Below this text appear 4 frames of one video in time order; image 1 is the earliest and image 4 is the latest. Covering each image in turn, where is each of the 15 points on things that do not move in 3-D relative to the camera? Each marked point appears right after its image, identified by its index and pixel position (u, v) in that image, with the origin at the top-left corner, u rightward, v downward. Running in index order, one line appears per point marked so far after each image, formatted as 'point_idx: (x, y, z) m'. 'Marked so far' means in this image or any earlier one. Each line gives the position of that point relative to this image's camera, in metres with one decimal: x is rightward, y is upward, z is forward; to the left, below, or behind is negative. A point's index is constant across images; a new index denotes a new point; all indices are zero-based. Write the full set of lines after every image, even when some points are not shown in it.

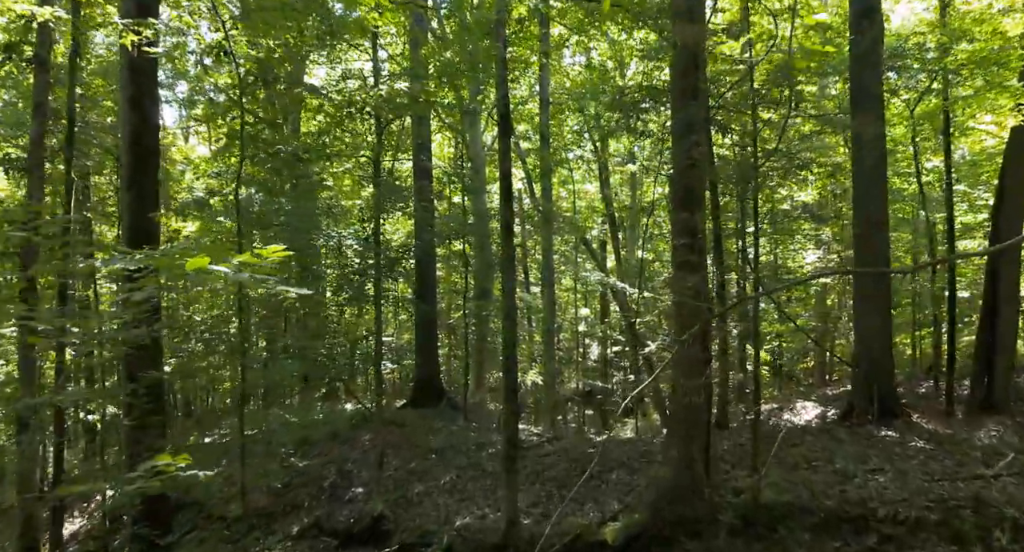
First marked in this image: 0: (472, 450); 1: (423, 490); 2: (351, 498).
0: (-0.5, -2.3, +10.6) m
1: (-1.1, -2.6, +9.6) m
2: (-1.9, -2.7, +9.8) m
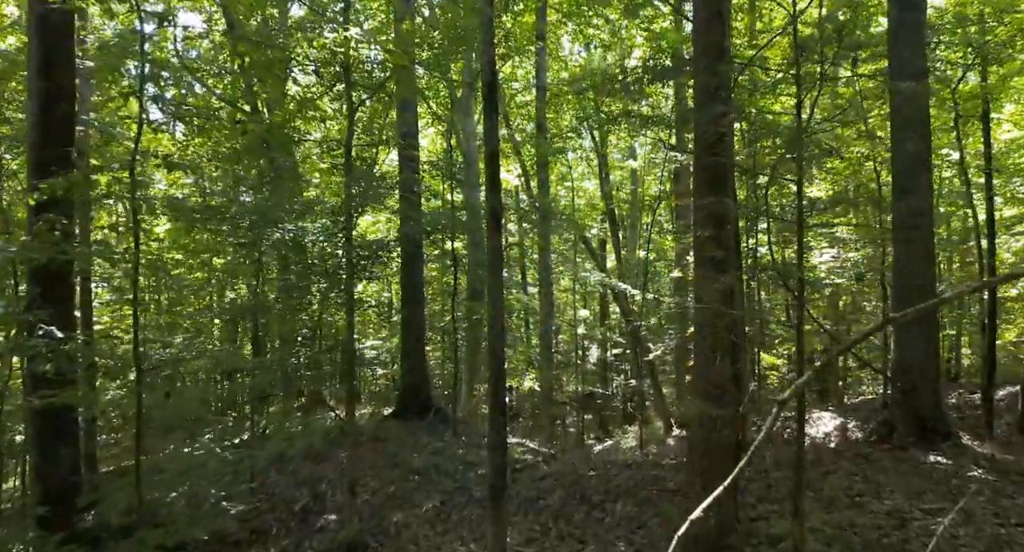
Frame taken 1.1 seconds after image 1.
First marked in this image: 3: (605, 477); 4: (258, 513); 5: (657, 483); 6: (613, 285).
0: (-0.6, -2.3, +9.7) m
1: (-1.2, -2.6, +8.7) m
2: (-2.0, -2.7, +8.9) m
3: (+1.1, -2.4, +9.5) m
4: (-2.8, -2.7, +9.3) m
5: (+1.6, -2.3, +9.1) m
6: (+1.9, -0.2, +16.1) m
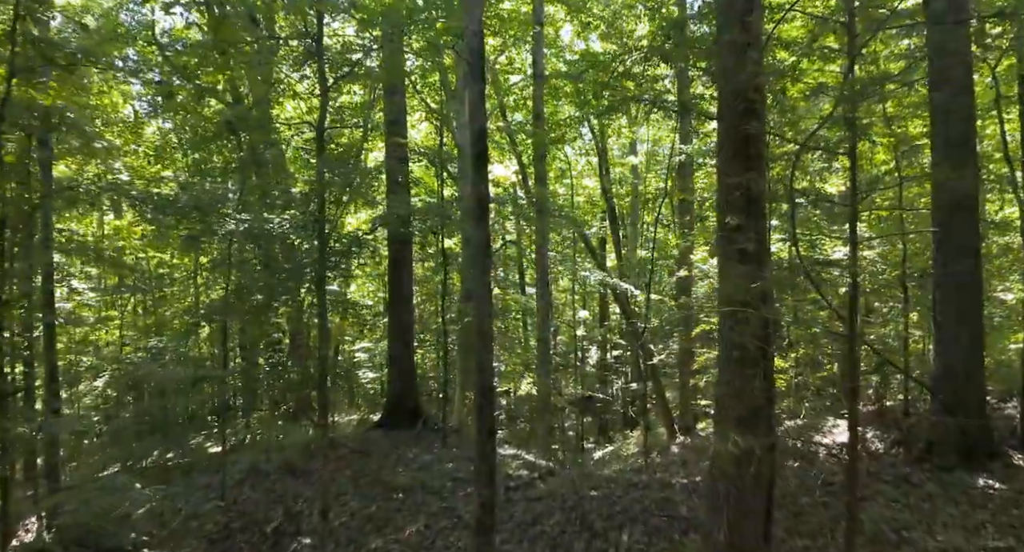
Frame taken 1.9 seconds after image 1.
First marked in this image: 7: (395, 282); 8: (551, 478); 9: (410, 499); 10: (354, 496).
0: (-0.7, -2.3, +9.0) m
1: (-1.2, -2.6, +8.0) m
2: (-2.1, -2.7, +8.1) m
3: (+1.0, -2.4, +8.7) m
4: (-2.9, -2.6, +8.6) m
5: (+1.5, -2.3, +8.3) m
6: (+1.9, -0.2, +15.4) m
7: (-1.6, -0.1, +11.3) m
8: (+0.4, -2.3, +9.5) m
9: (-1.1, -2.3, +8.8) m
10: (-1.7, -2.4, +8.9) m
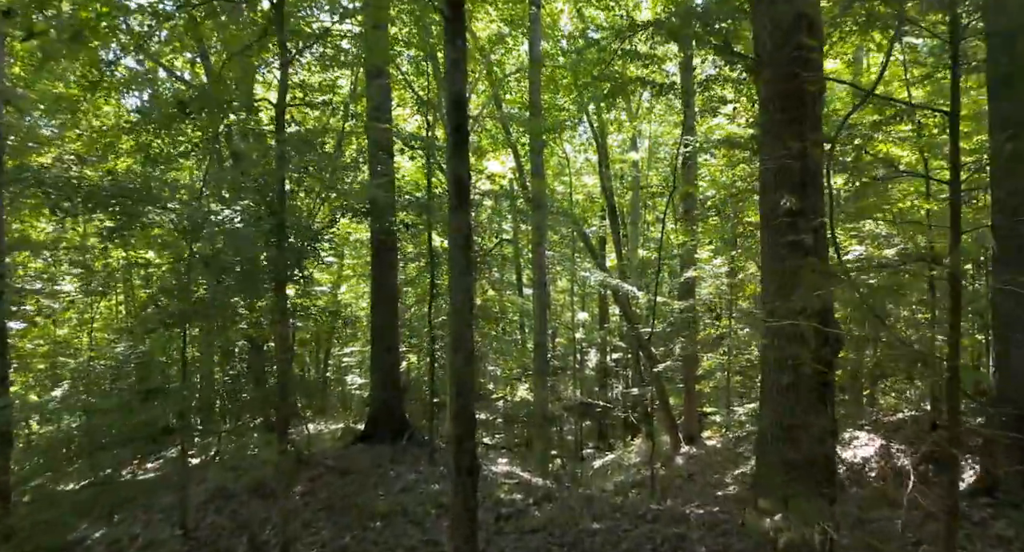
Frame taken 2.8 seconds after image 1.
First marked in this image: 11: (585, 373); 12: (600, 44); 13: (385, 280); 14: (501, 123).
0: (-0.8, -2.3, +8.1) m
1: (-1.3, -2.6, +7.2) m
2: (-2.1, -2.7, +7.3) m
3: (+0.9, -2.4, +7.9) m
4: (-3.0, -2.6, +7.7) m
5: (+1.5, -2.3, +7.5) m
6: (+1.8, -0.2, +14.6) m
7: (-1.7, -0.1, +10.5) m
8: (+0.4, -2.3, +8.6) m
9: (-1.1, -2.4, +8.0) m
10: (-1.8, -2.4, +8.1) m
11: (+1.7, -2.3, +19.9) m
12: (+1.1, +2.9, +10.3) m
13: (-1.6, -0.1, +10.6) m
14: (-0.2, +2.5, +13.7) m
